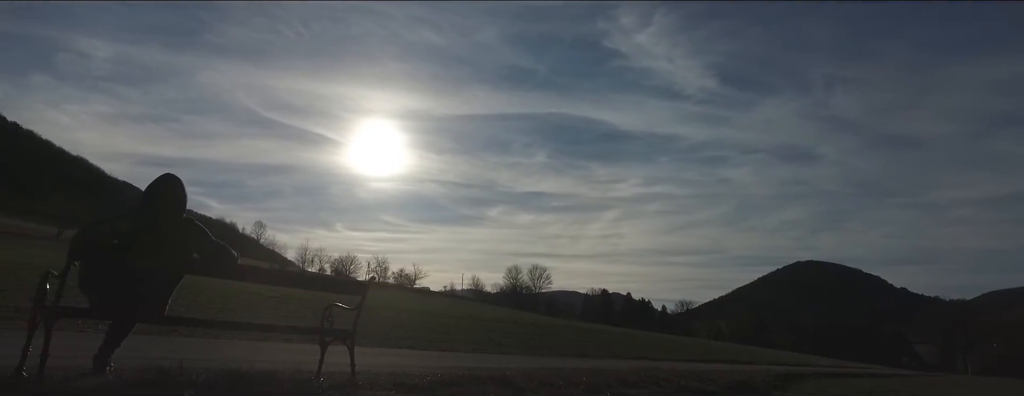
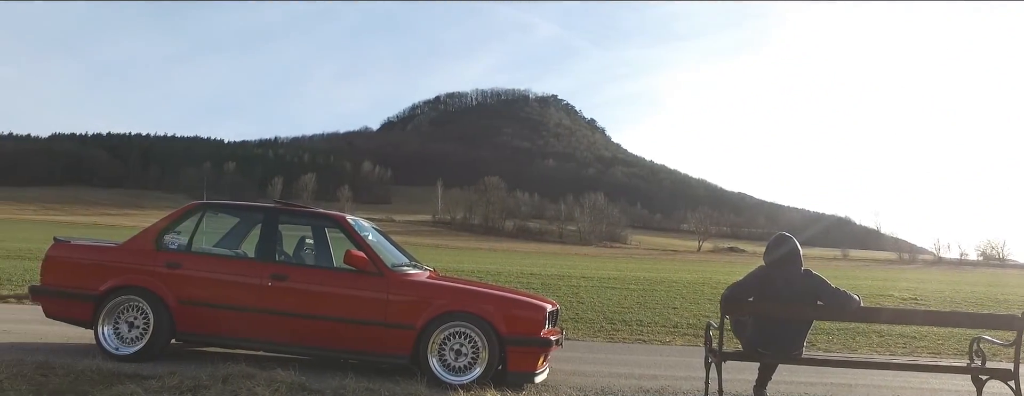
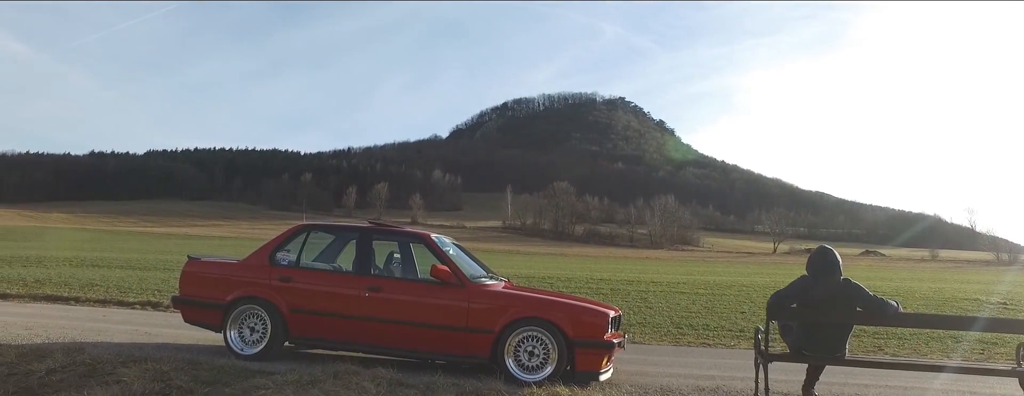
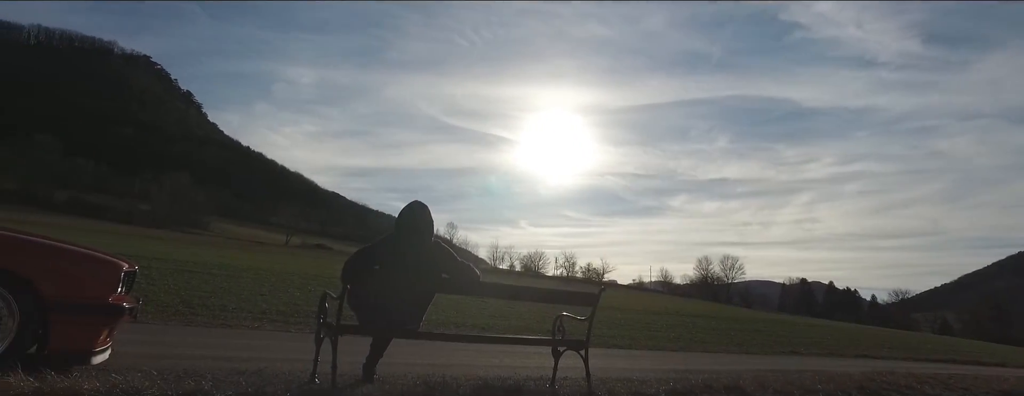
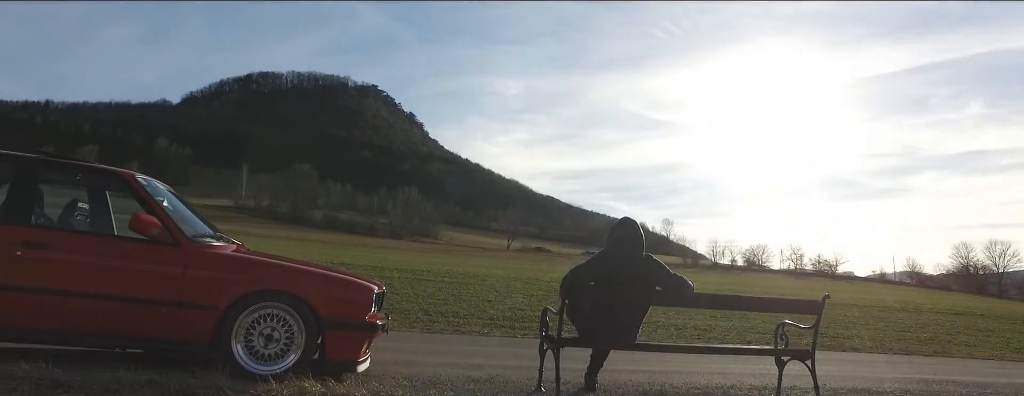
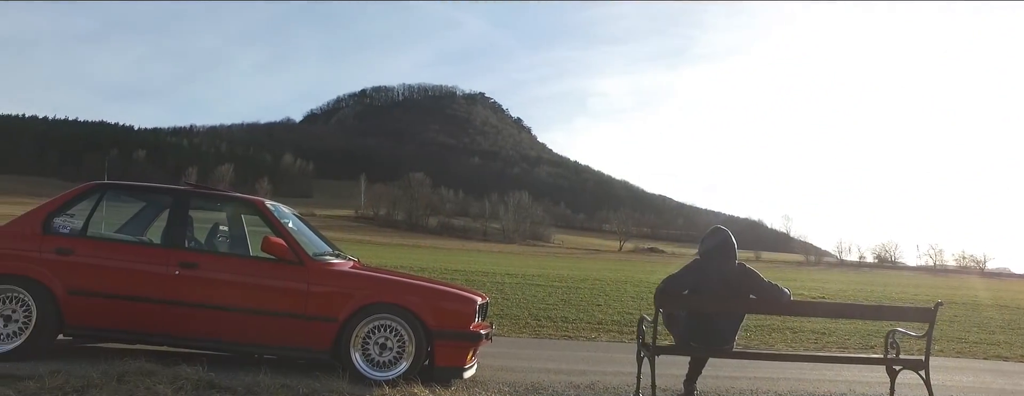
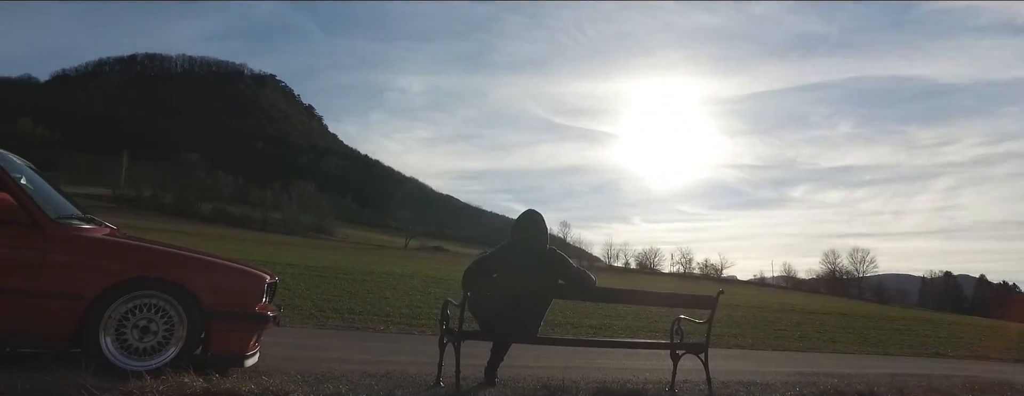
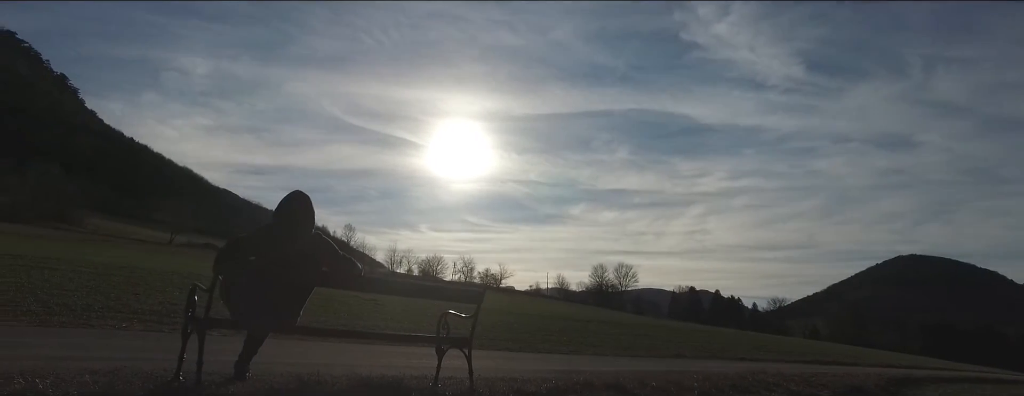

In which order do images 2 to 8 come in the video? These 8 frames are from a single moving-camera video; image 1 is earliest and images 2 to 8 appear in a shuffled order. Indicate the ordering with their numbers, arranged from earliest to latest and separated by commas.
8, 4, 7, 5, 6, 2, 3
